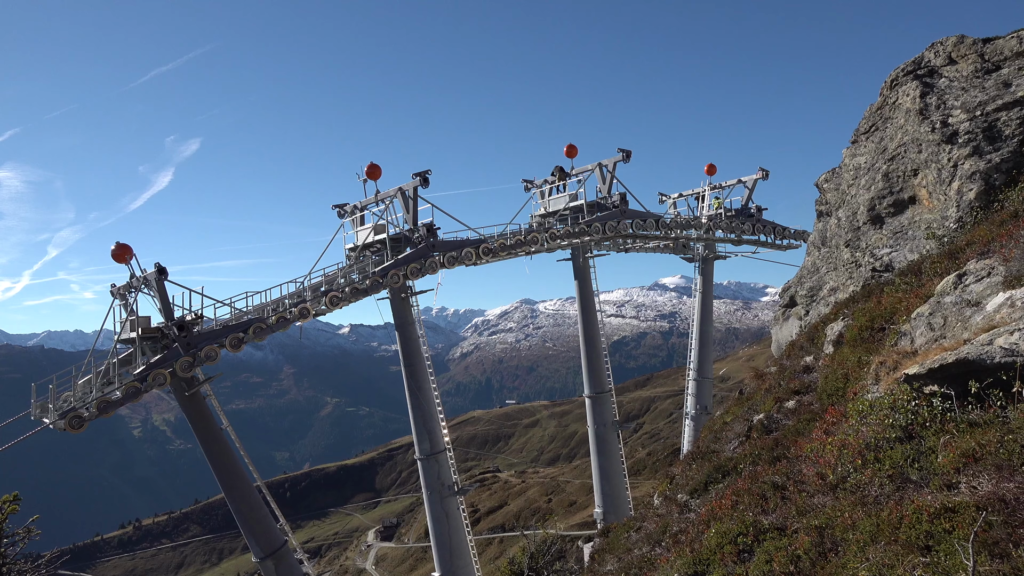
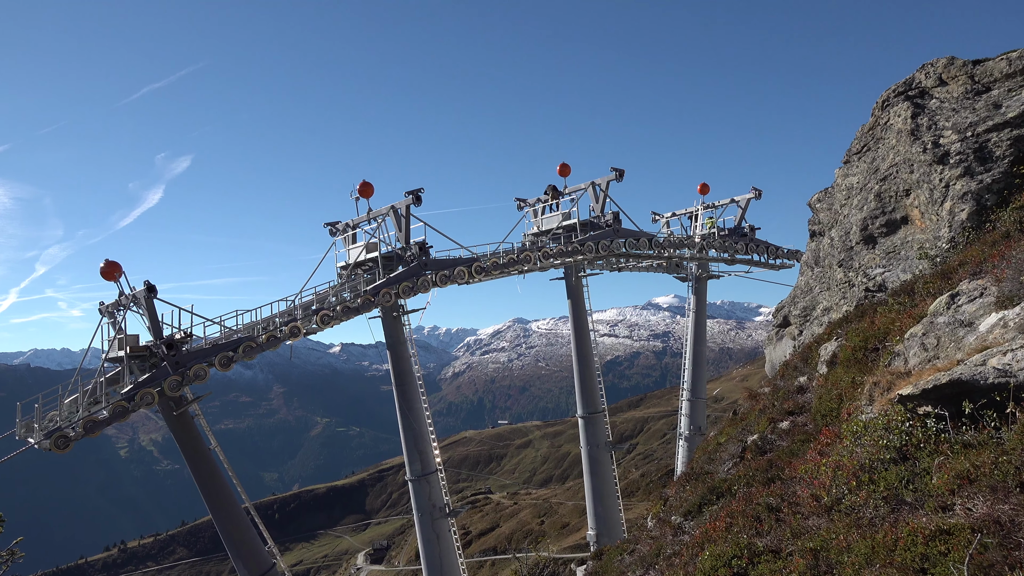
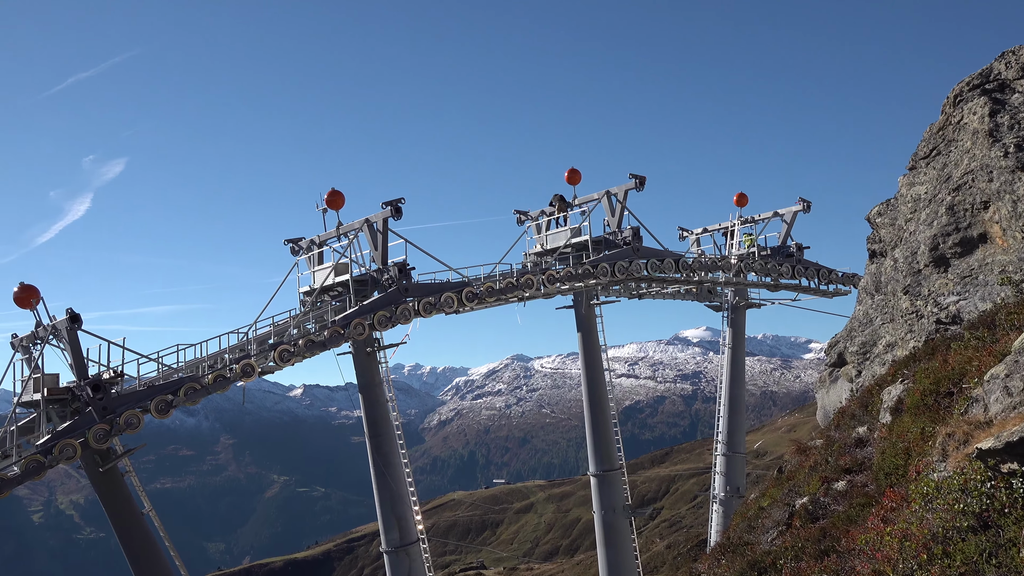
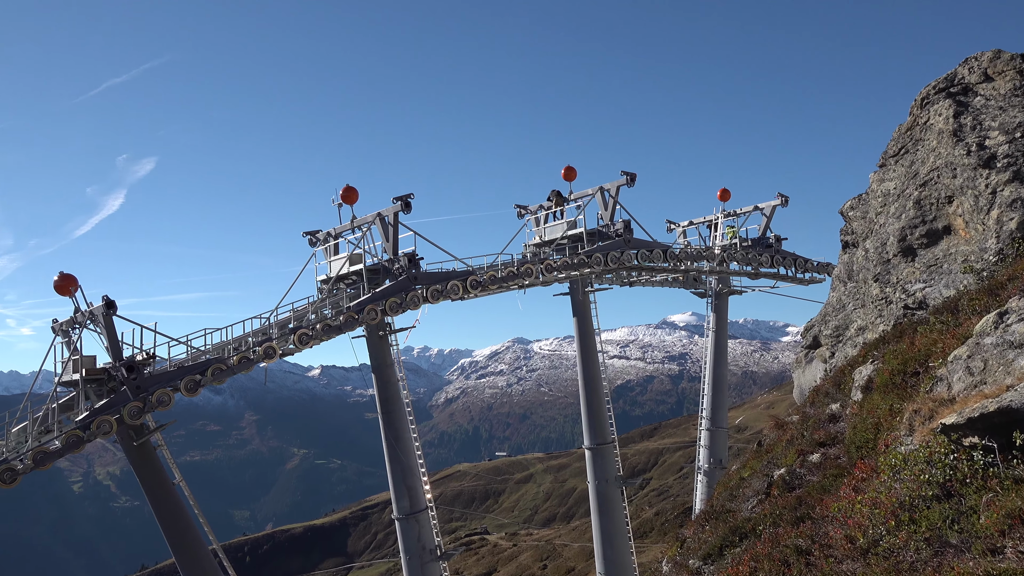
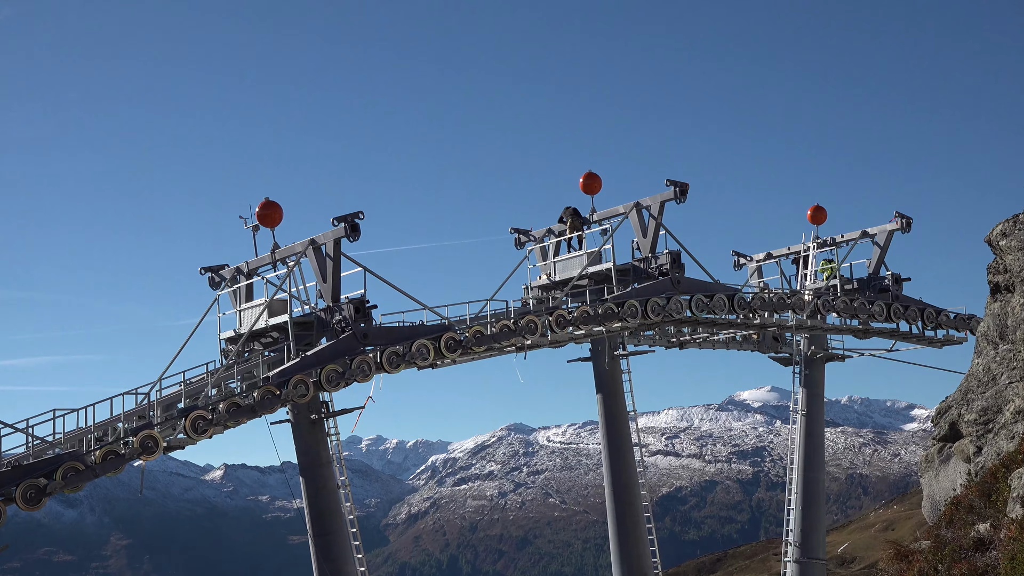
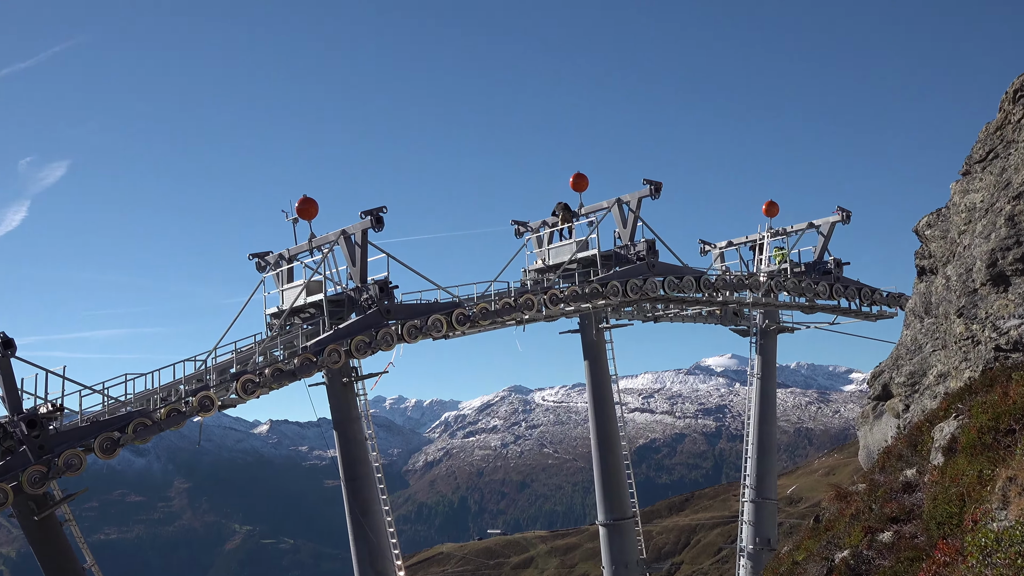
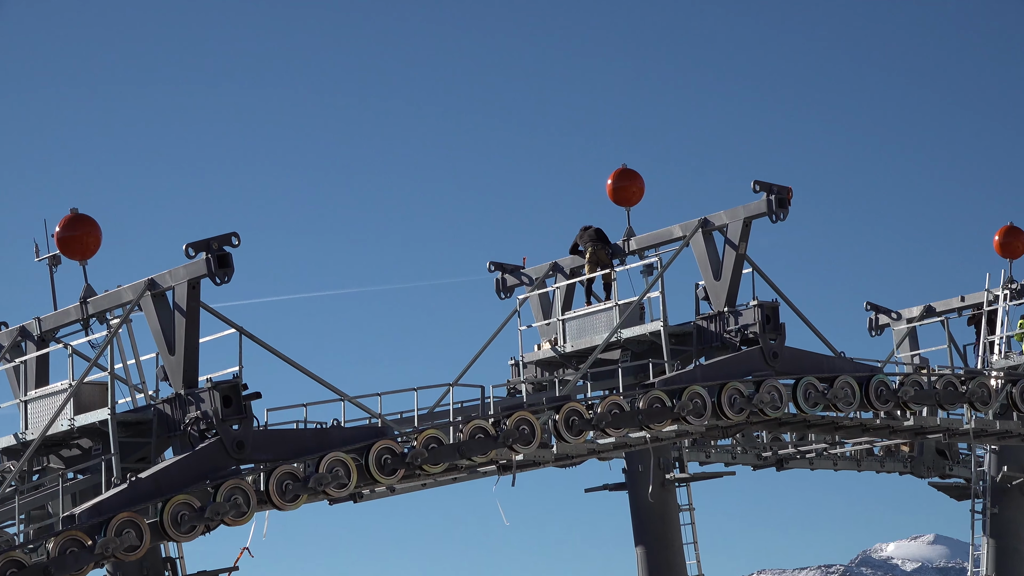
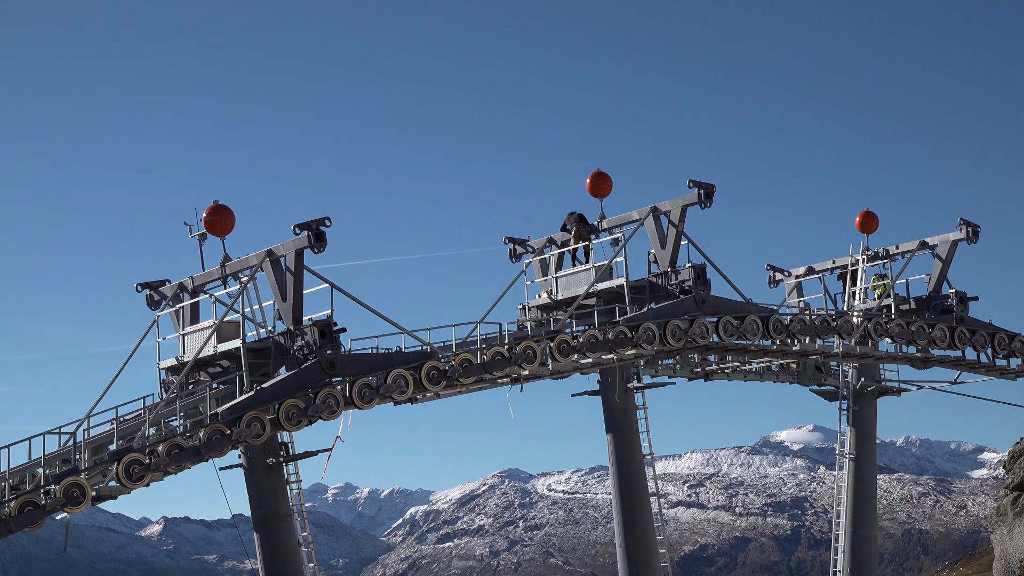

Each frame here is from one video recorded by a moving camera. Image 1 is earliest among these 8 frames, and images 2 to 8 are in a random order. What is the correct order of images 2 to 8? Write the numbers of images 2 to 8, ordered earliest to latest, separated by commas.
2, 4, 3, 6, 5, 8, 7
